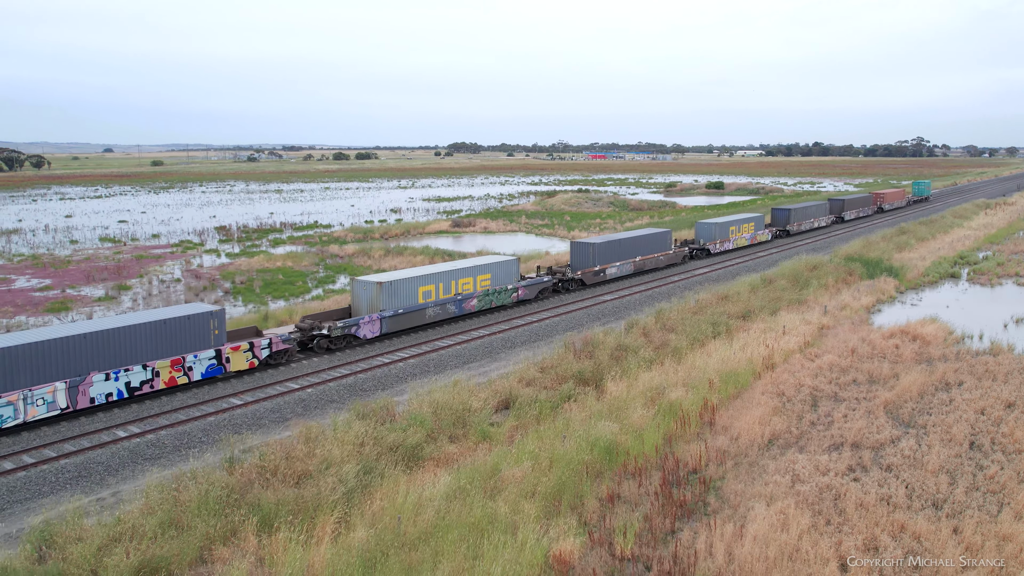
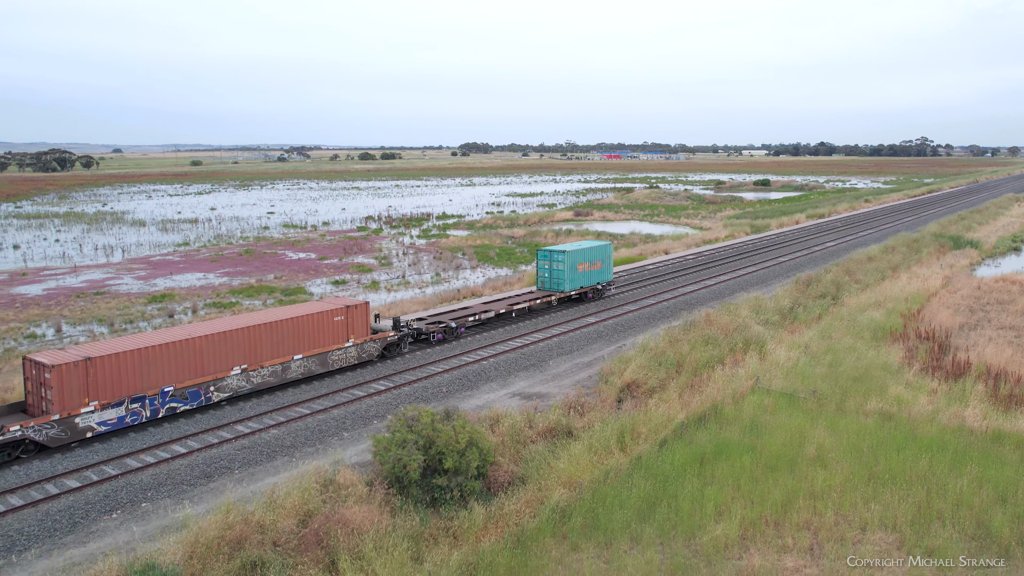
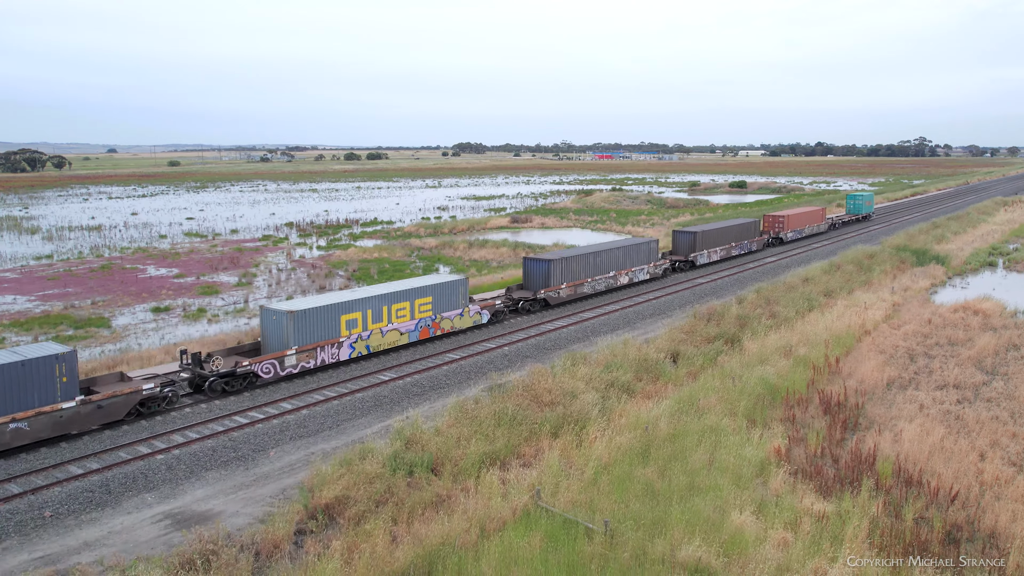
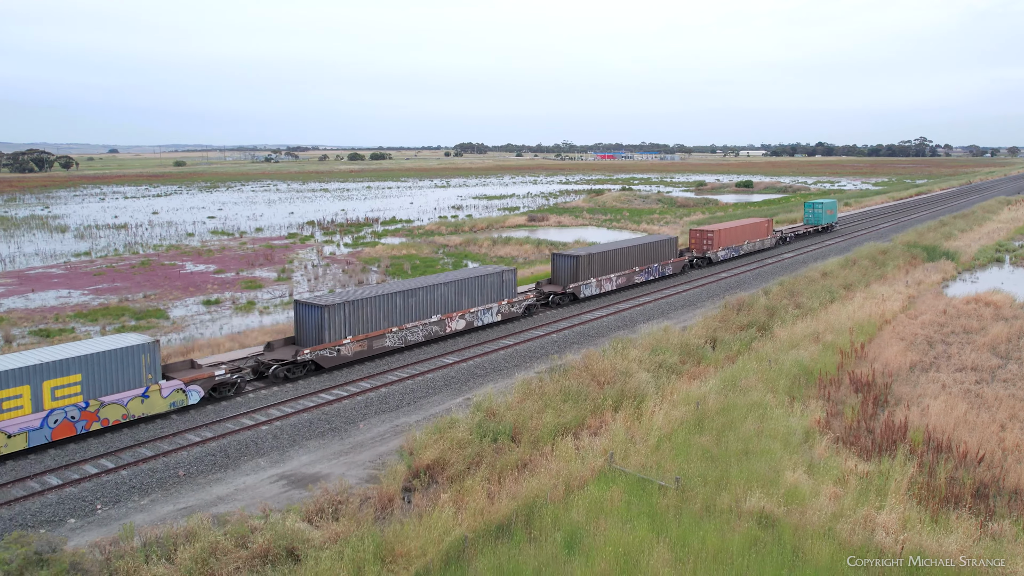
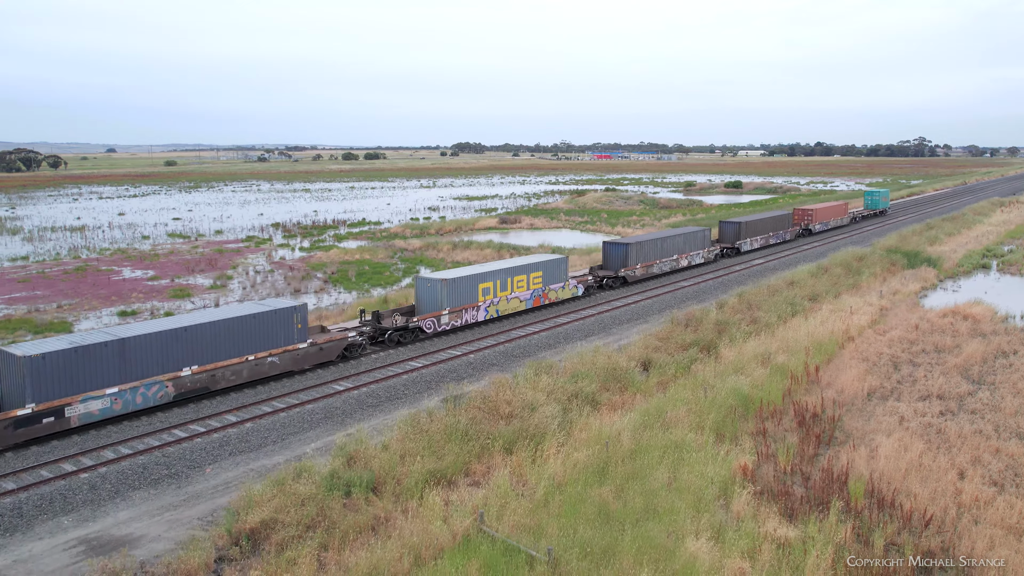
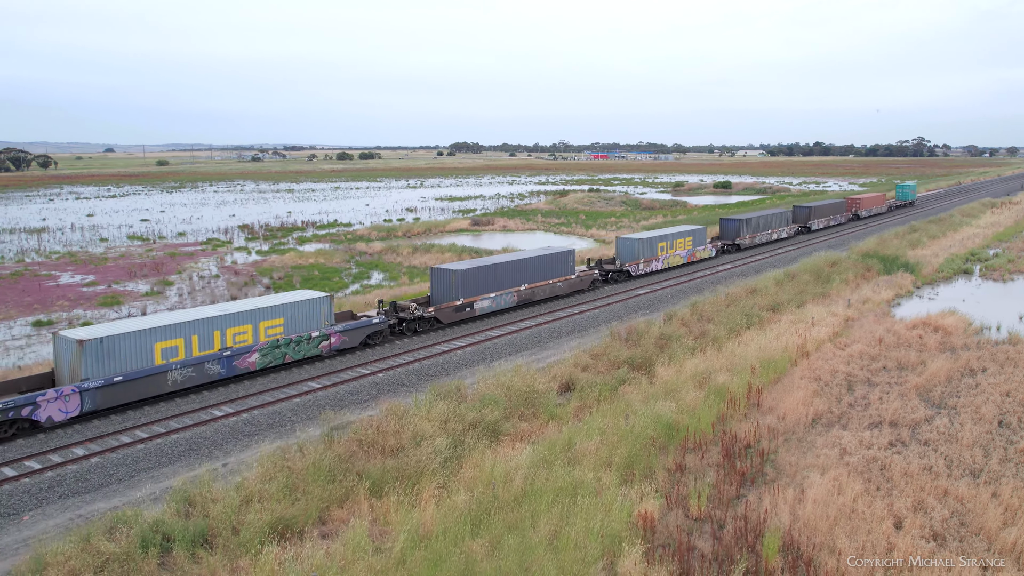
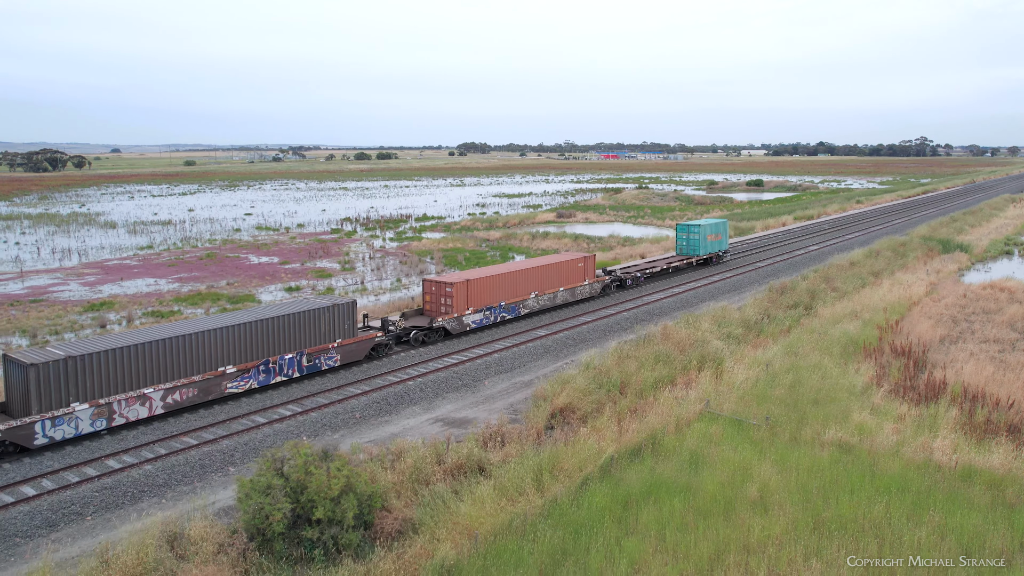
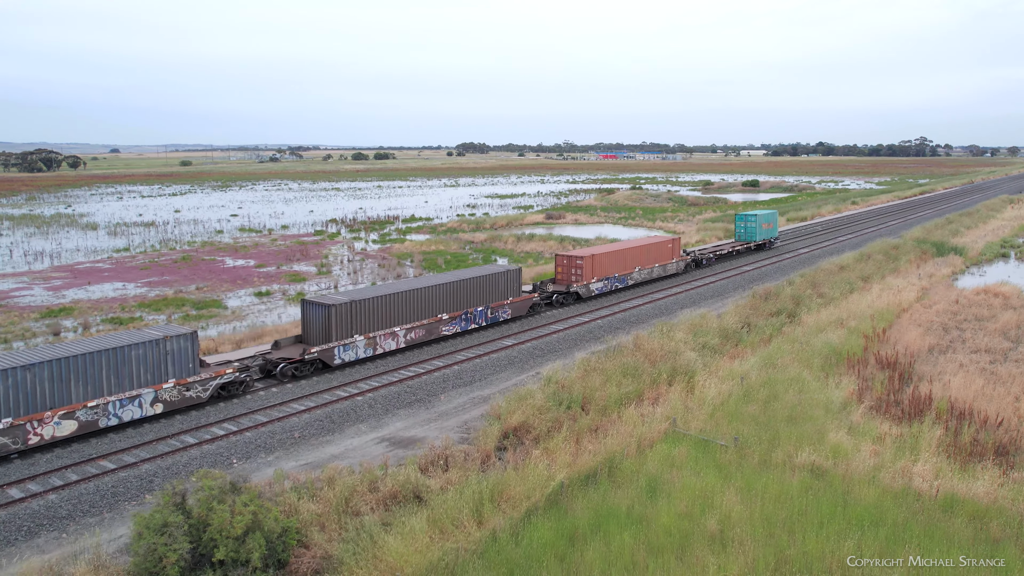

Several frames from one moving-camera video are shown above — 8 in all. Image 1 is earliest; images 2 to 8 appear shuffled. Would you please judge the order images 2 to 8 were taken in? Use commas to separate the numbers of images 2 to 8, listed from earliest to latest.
6, 5, 3, 4, 8, 7, 2
